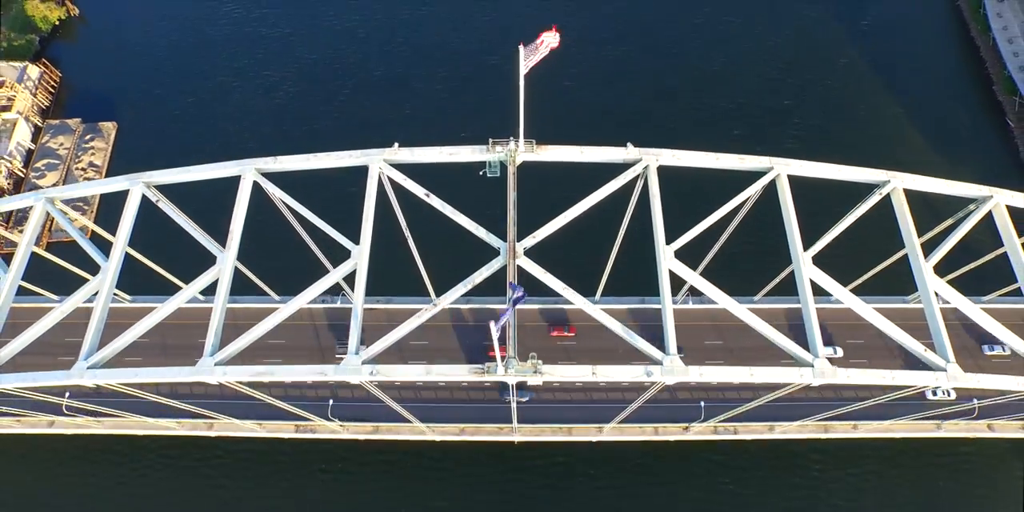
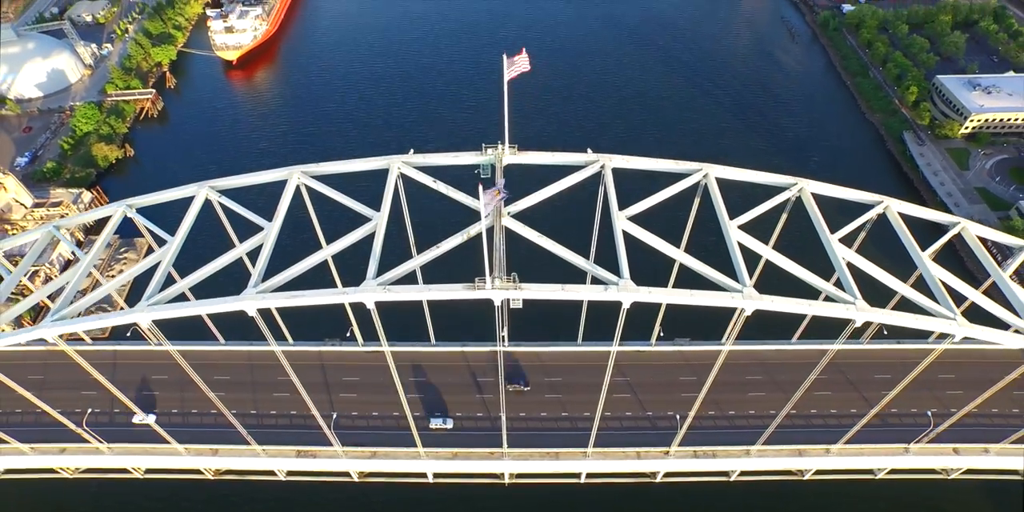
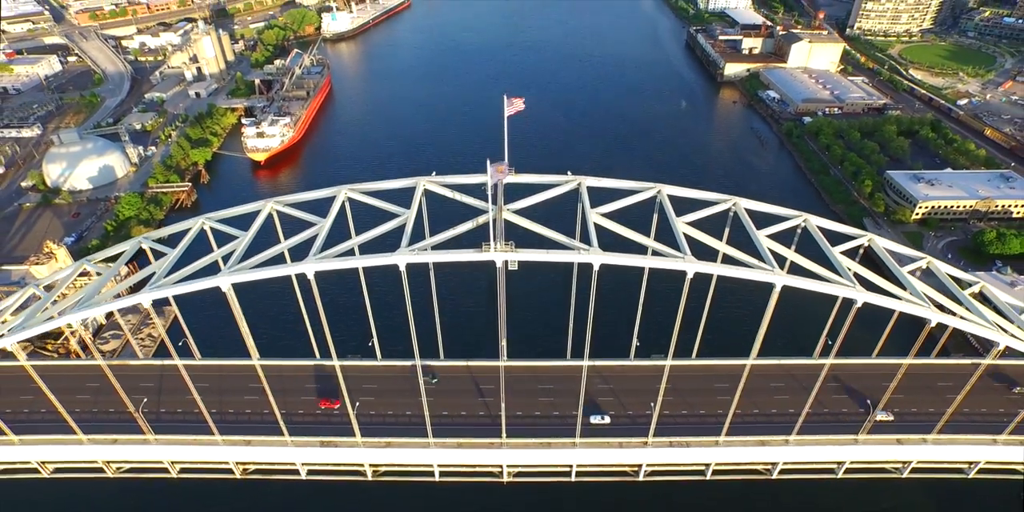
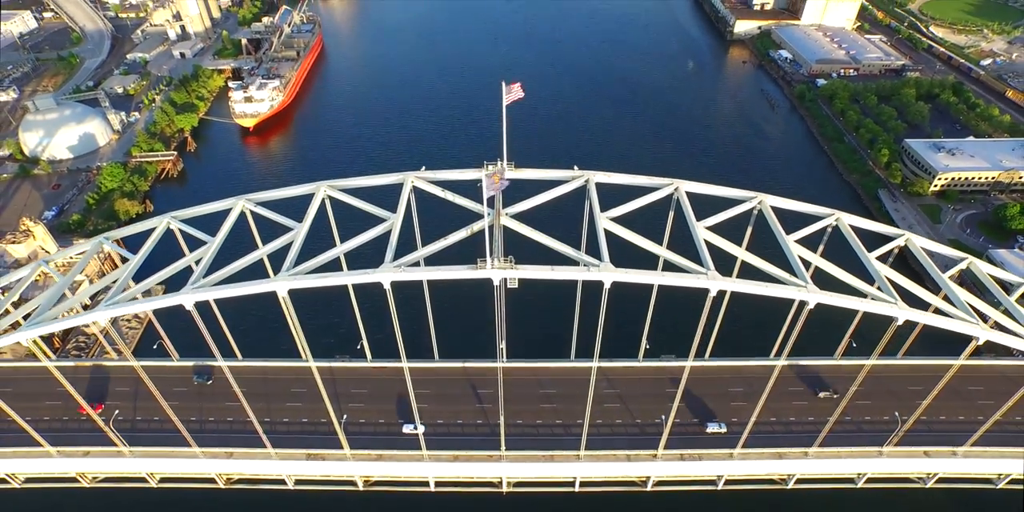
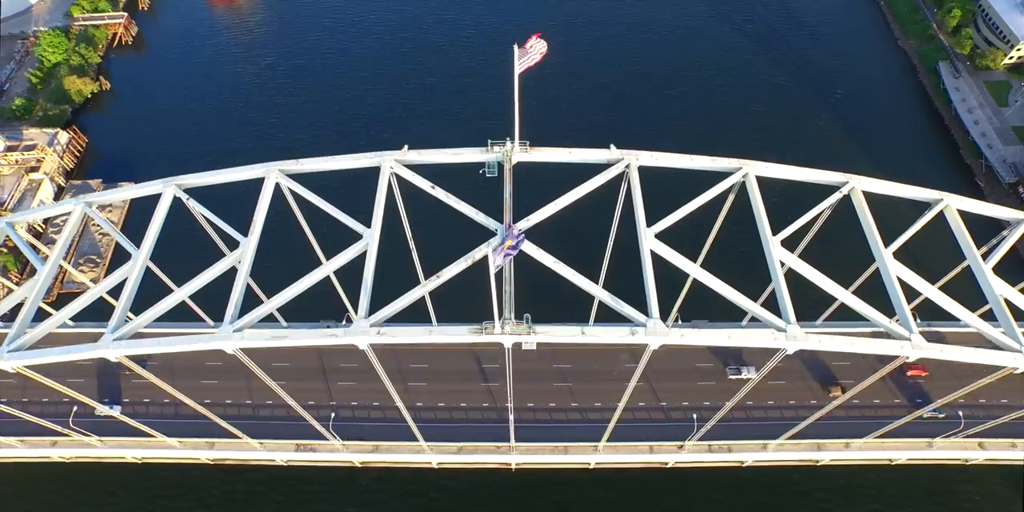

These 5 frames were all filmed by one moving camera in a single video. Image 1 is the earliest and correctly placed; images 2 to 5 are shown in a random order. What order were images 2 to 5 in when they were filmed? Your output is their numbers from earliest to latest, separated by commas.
5, 2, 4, 3
